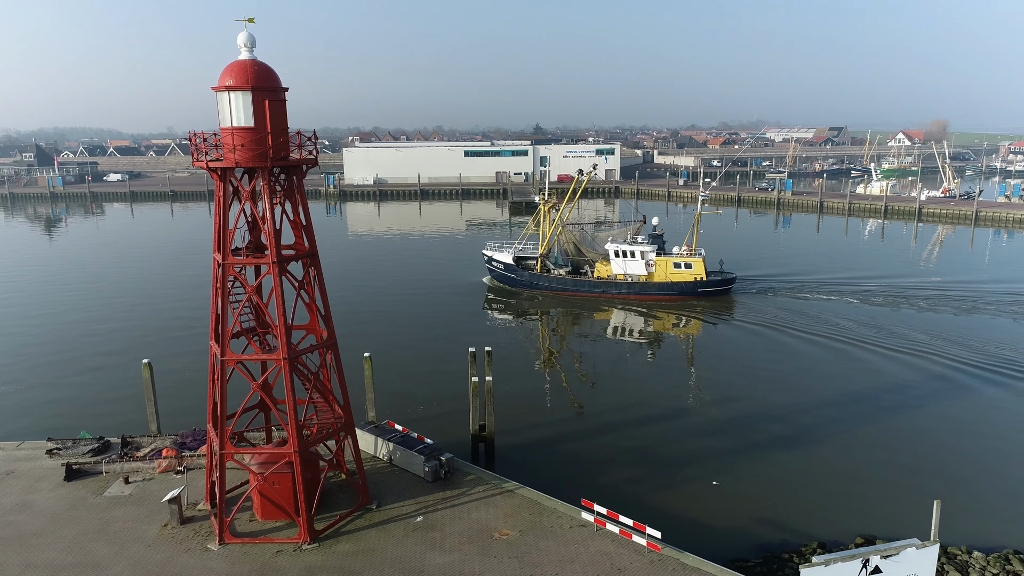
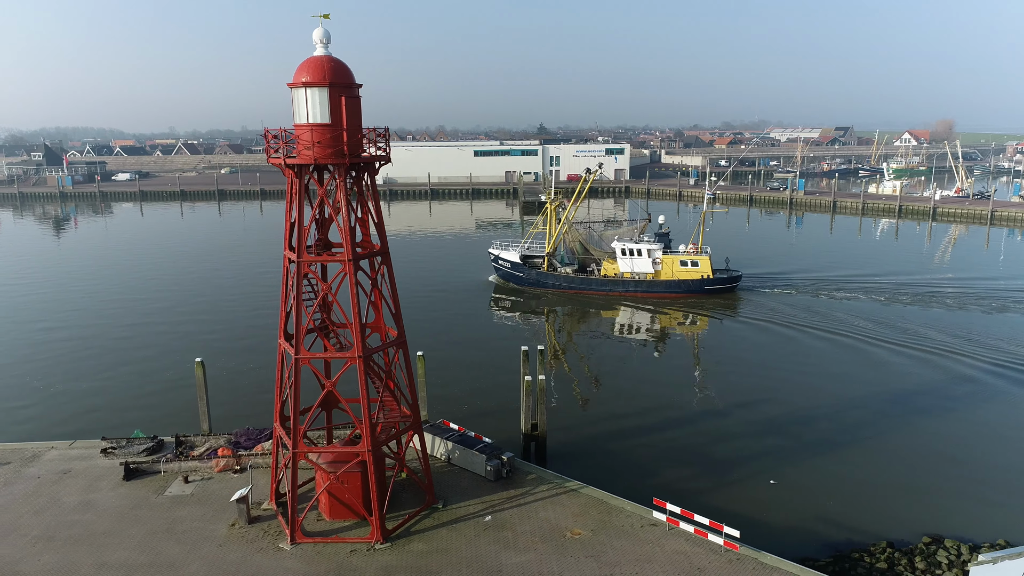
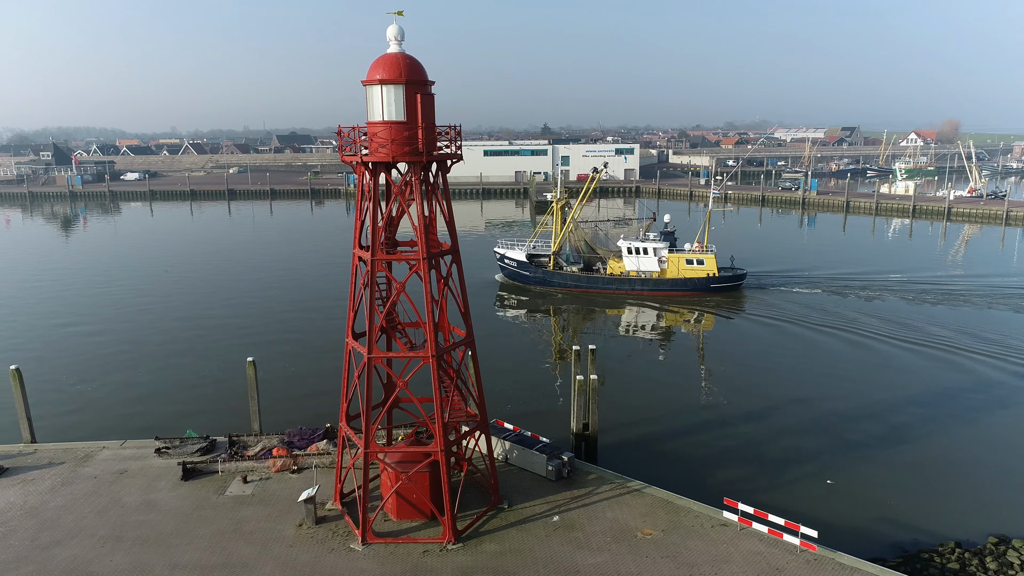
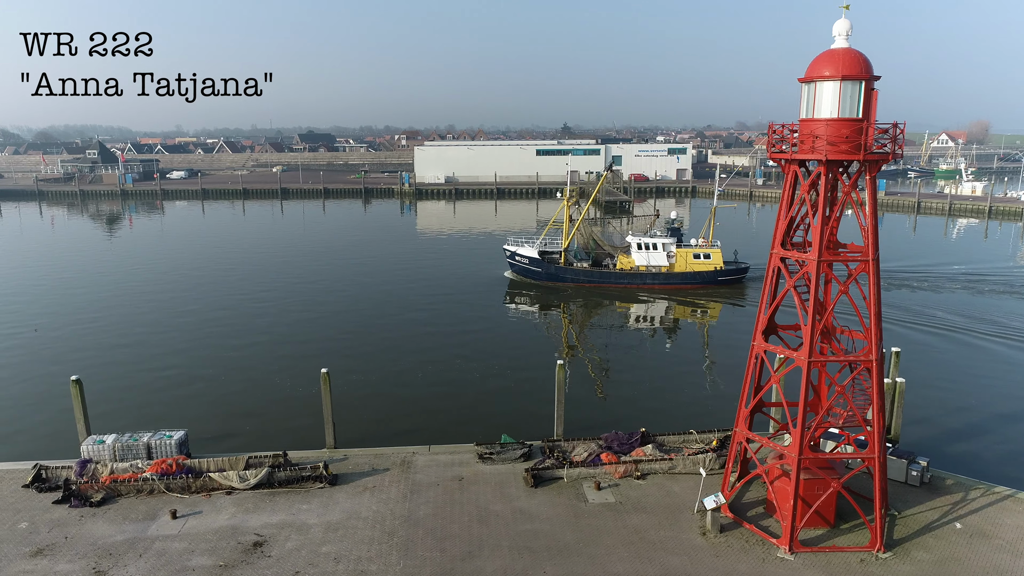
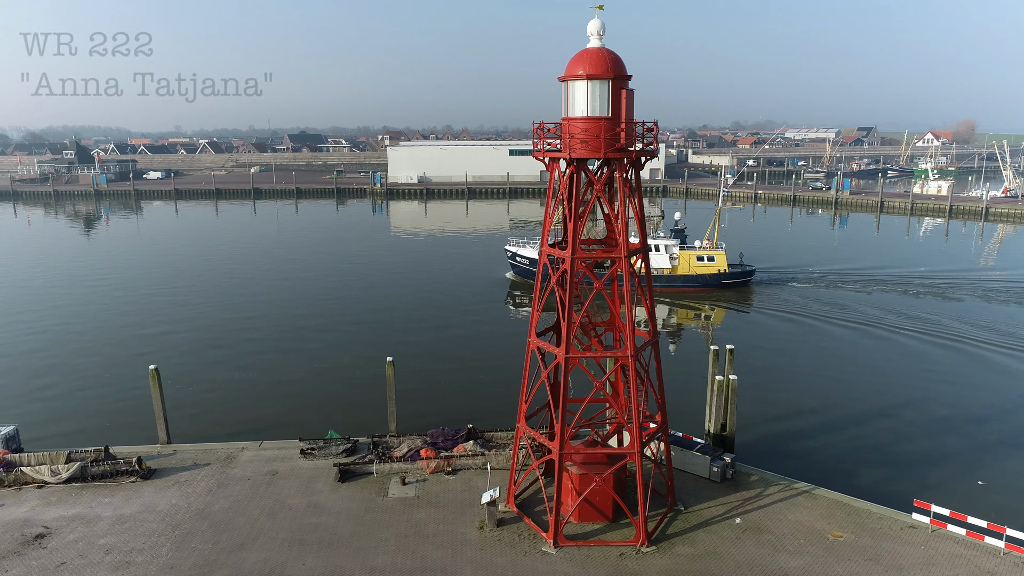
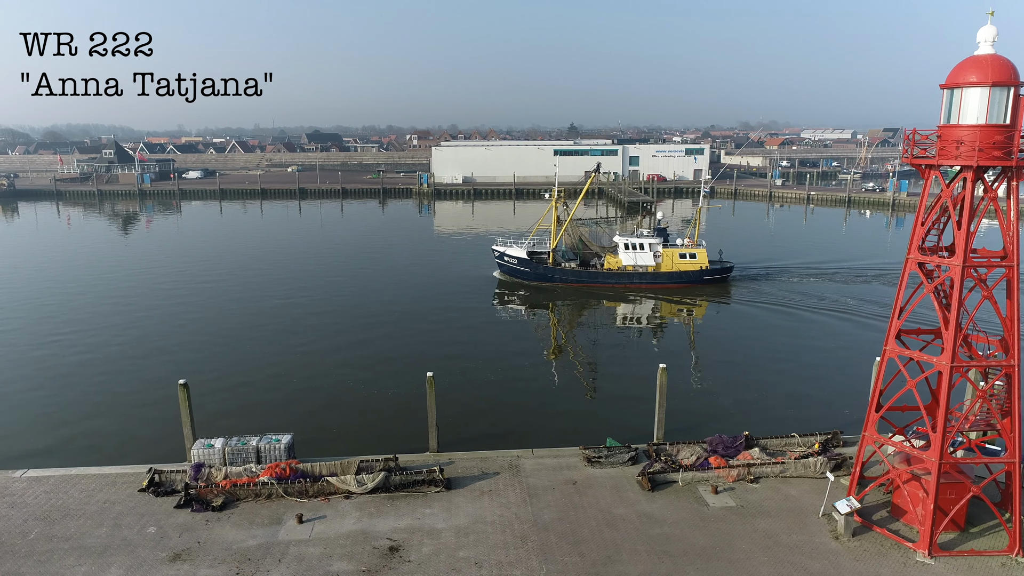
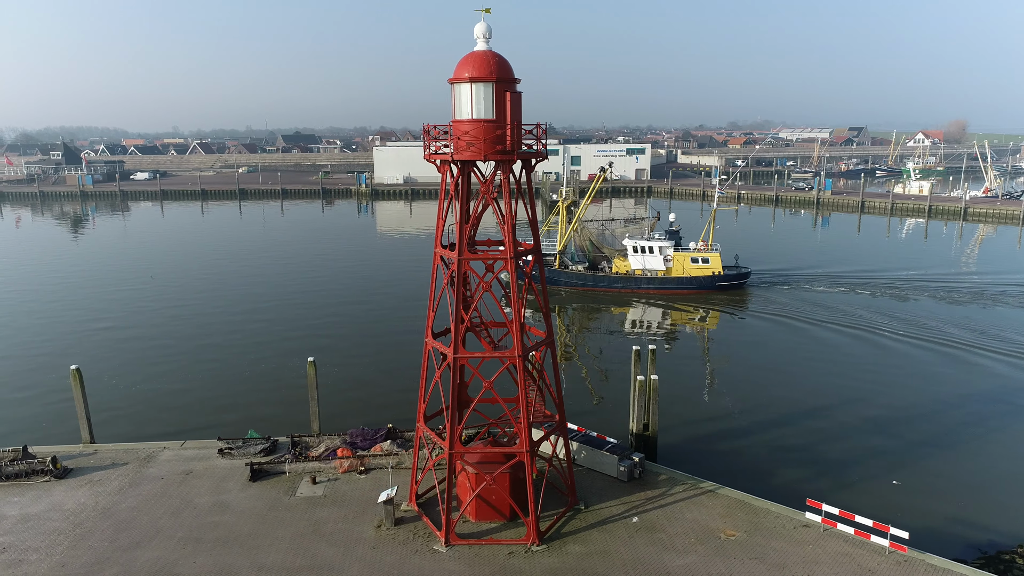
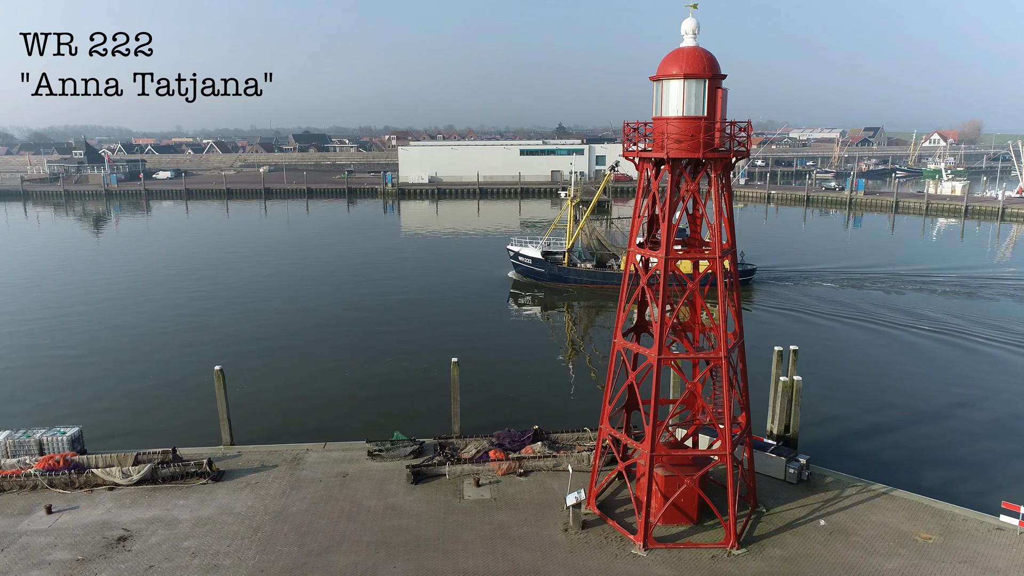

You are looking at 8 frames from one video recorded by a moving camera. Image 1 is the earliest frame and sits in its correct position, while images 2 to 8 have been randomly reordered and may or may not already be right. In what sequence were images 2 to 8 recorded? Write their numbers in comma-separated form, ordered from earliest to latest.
2, 3, 7, 5, 8, 4, 6
